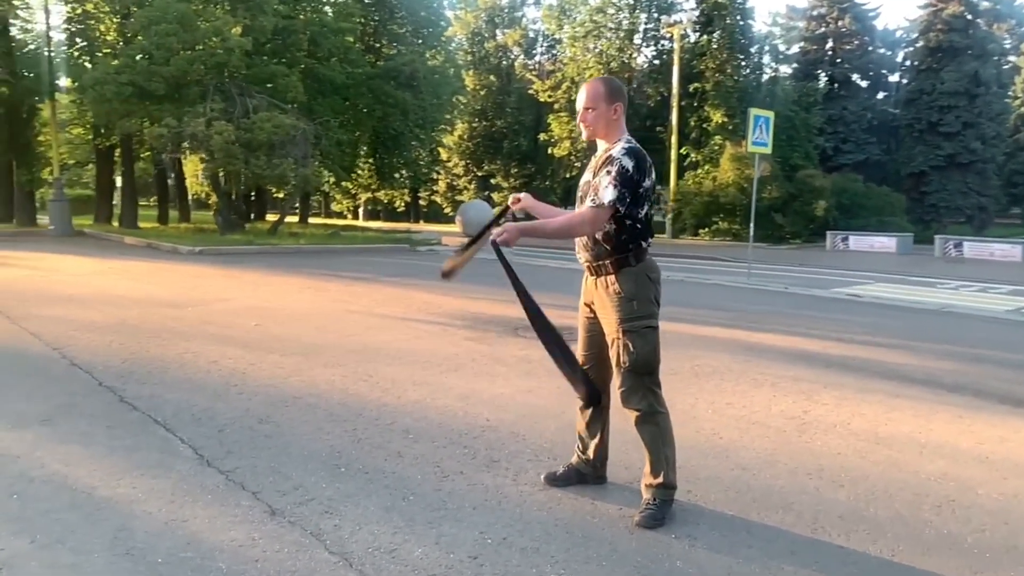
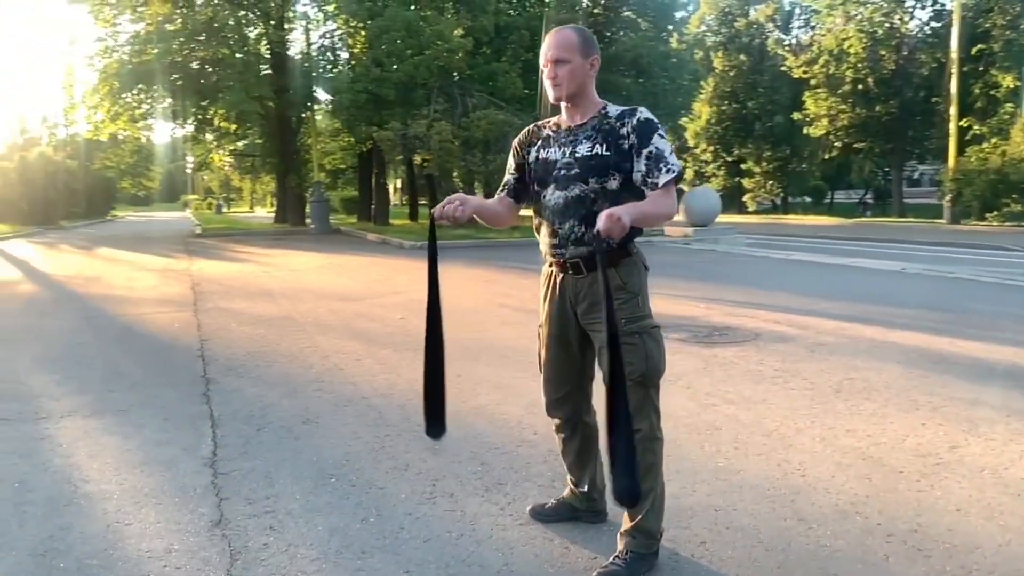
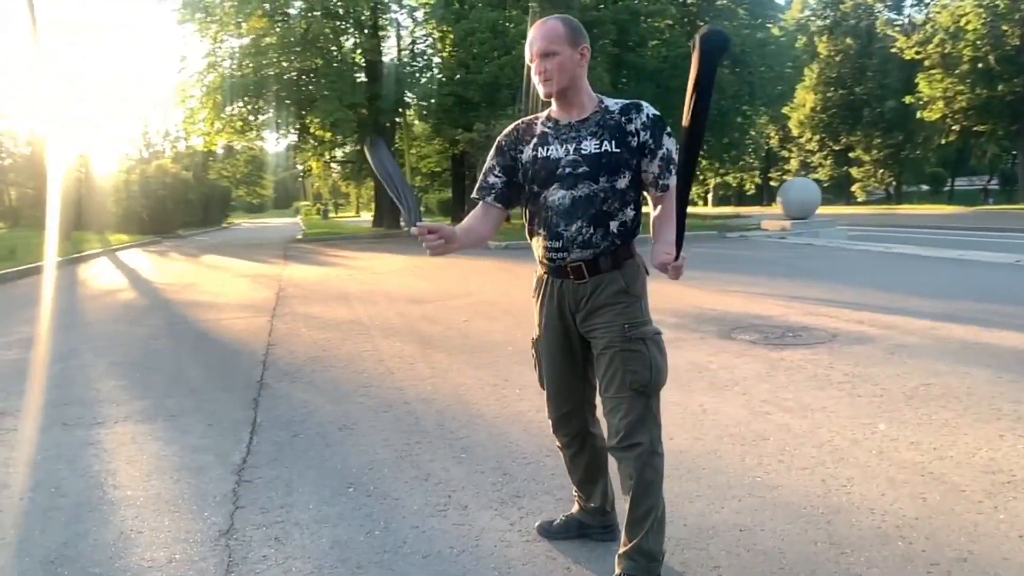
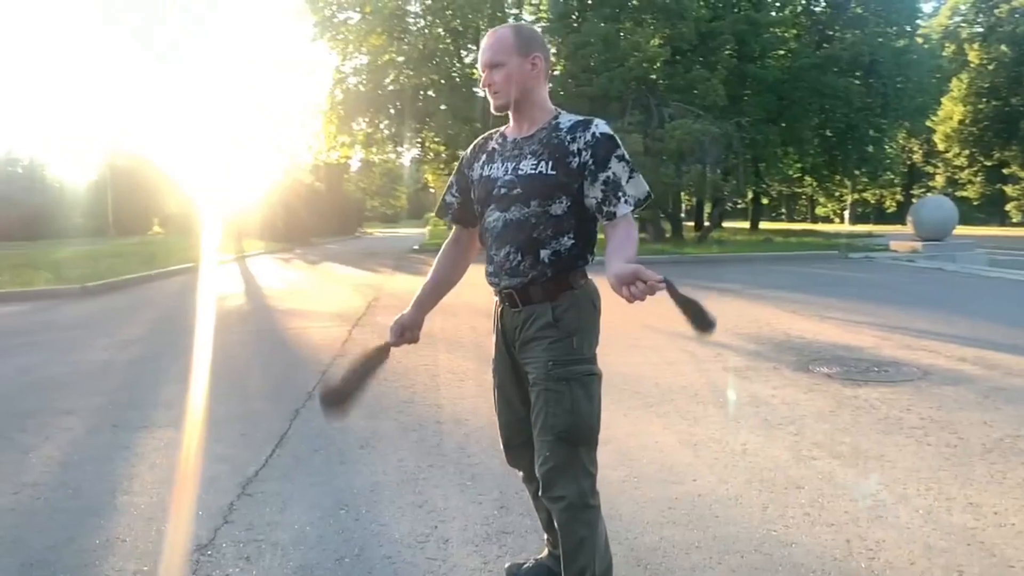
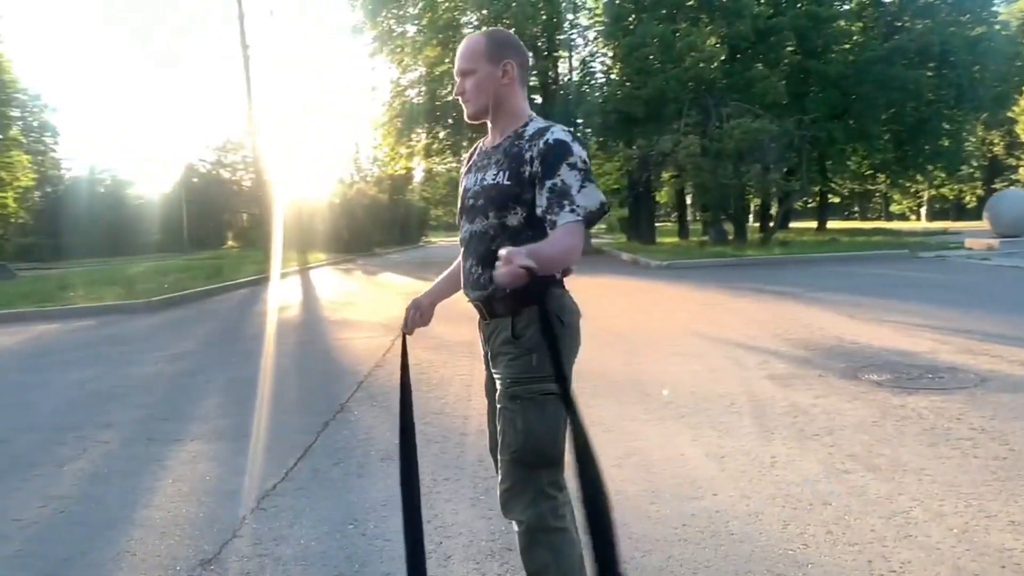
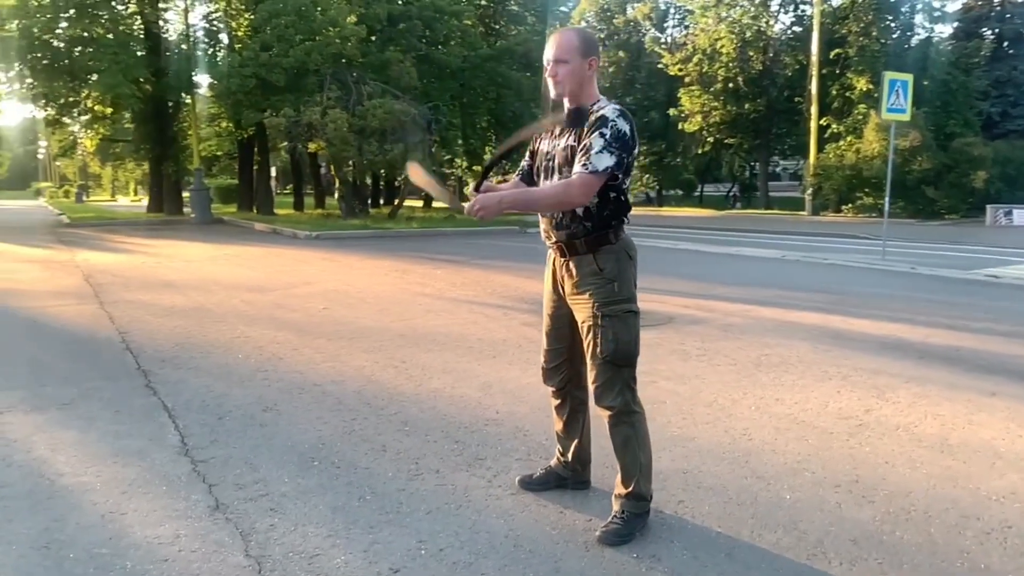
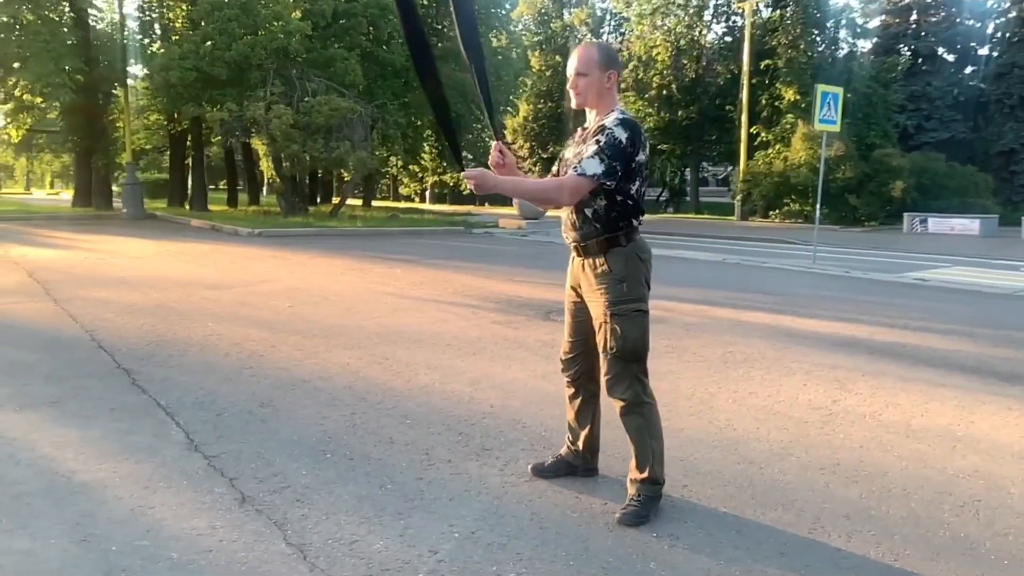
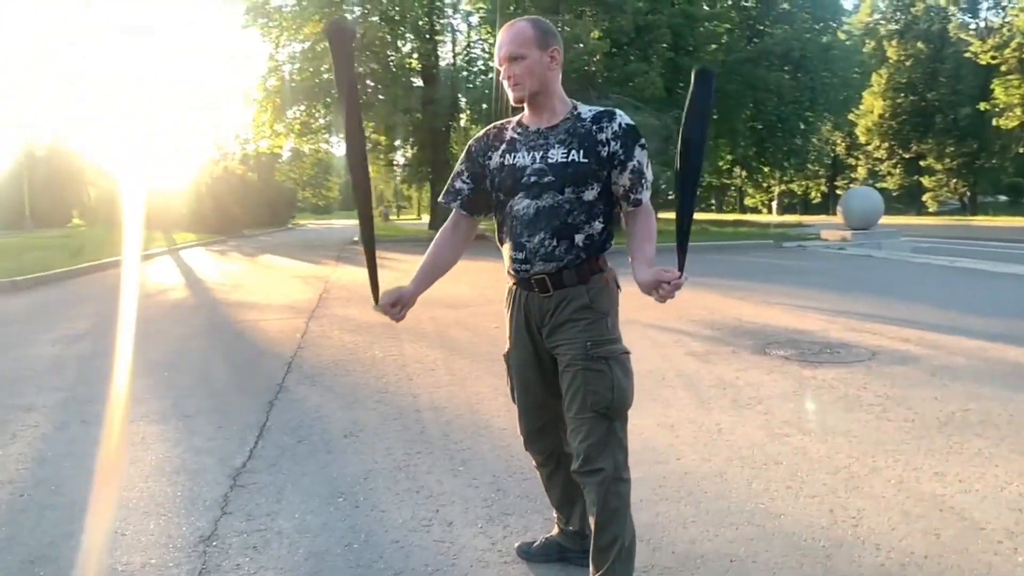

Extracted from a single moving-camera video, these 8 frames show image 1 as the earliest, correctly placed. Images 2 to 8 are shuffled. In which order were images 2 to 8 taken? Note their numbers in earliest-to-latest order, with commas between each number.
7, 6, 2, 3, 8, 4, 5
